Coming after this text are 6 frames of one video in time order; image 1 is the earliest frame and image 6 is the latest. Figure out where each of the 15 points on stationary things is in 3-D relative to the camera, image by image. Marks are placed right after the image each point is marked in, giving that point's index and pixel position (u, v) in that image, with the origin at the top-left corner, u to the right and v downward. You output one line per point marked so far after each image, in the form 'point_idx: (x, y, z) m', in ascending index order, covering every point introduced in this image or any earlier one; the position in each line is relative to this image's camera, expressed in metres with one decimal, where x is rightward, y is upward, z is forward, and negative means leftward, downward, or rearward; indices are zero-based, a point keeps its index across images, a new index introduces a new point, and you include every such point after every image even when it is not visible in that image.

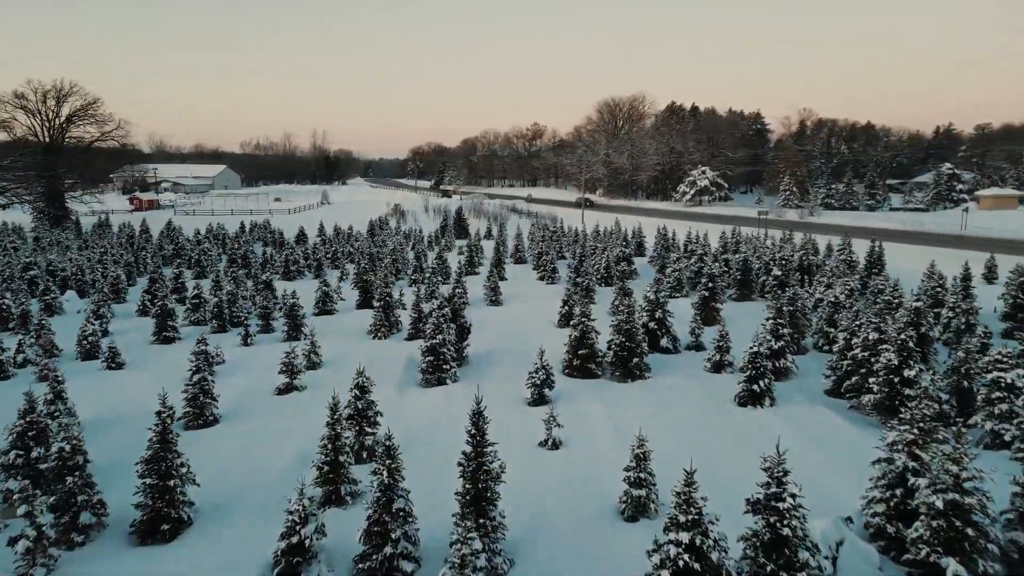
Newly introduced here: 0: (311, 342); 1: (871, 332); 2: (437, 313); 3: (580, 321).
0: (-4.3, -1.1, +19.5) m
1: (+6.3, -0.8, +15.9) m
2: (-1.5, -0.5, +18.5) m
3: (+1.4, -0.7, +18.6) m
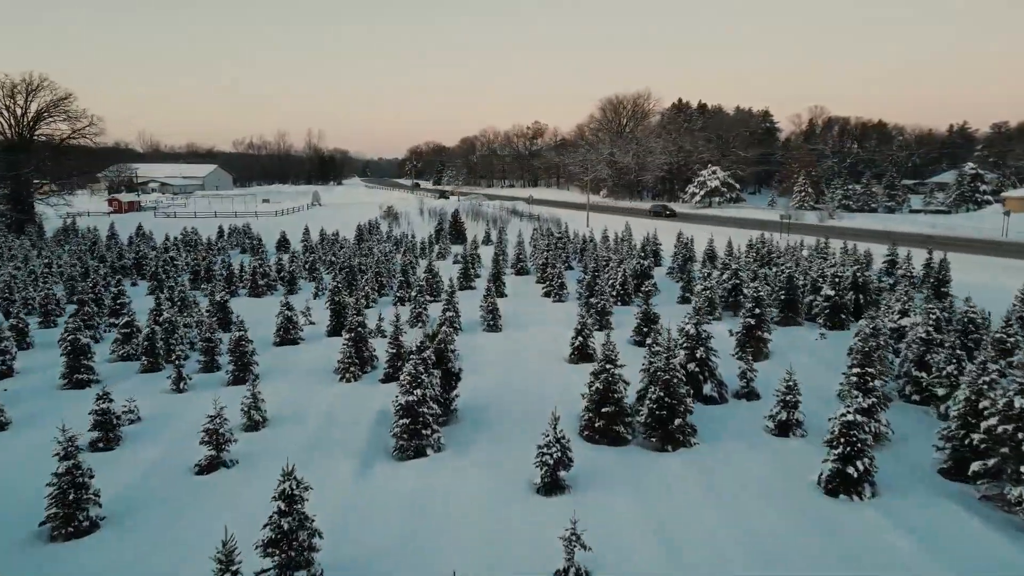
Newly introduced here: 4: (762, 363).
0: (-4.3, -1.7, +15.0) m
1: (+6.3, -1.4, +11.4) m
2: (-1.5, -1.1, +14.0) m
3: (+1.4, -1.2, +14.1) m
4: (+5.4, -1.6, +19.8) m
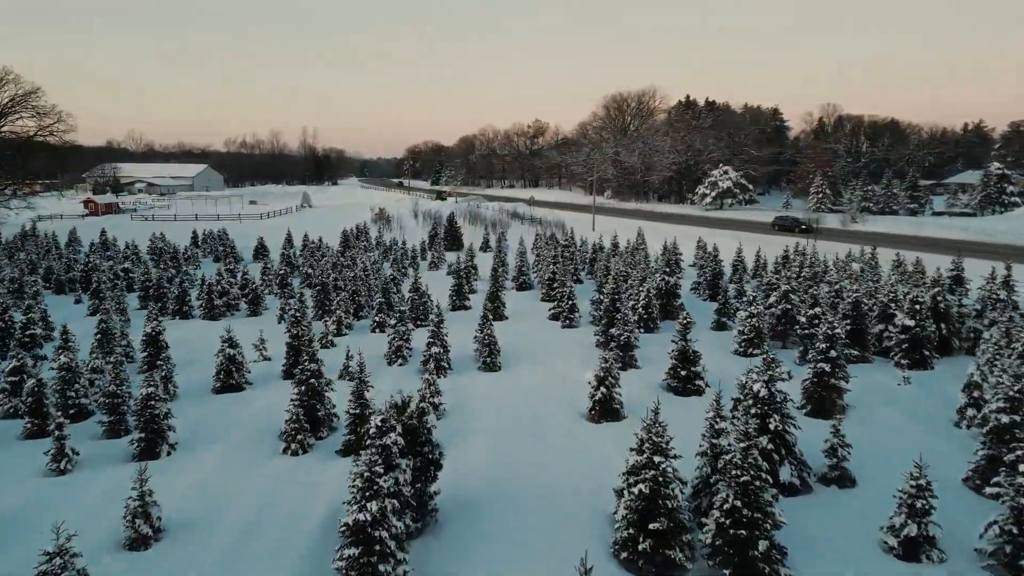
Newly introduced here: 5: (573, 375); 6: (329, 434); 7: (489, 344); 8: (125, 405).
0: (-4.2, -2.3, +10.5) m
1: (+6.3, -2.0, +6.9) m
2: (-1.4, -1.7, +9.5) m
3: (+1.5, -1.8, +9.6) m
4: (+5.4, -2.2, +15.3) m
5: (+1.2, -1.8, +18.3) m
6: (-2.9, -2.3, +14.5) m
7: (-0.5, -1.1, +18.9) m
8: (-6.1, -1.8, +14.3) m
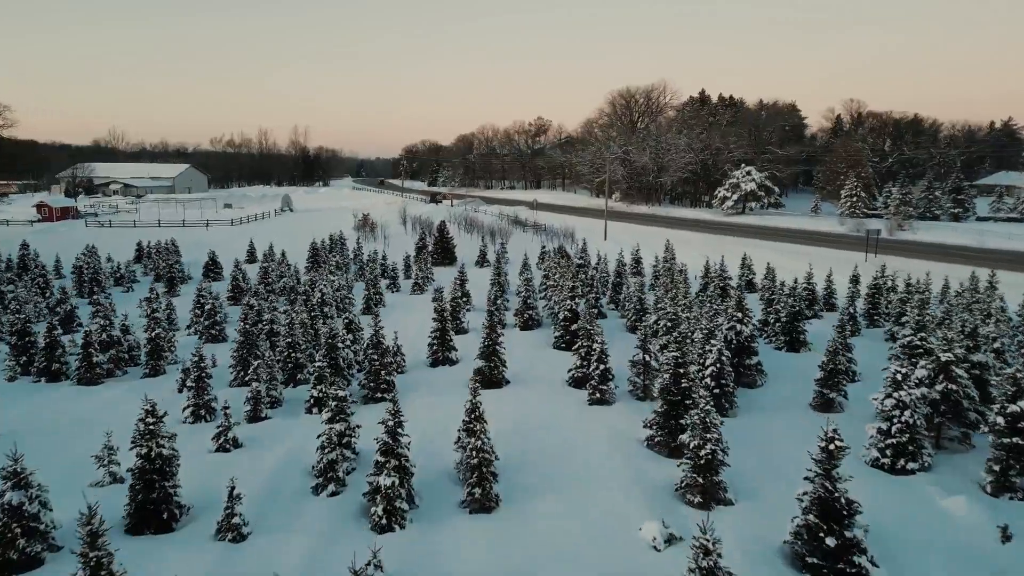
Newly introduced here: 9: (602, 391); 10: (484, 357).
0: (-4.2, -3.3, +3.0) m
1: (+6.4, -2.9, -0.6) m
2: (-1.4, -2.7, +1.9) m
3: (+1.5, -2.8, +2.1) m
4: (+5.5, -3.2, +7.7) m
5: (+1.3, -2.8, +10.8) m
6: (-2.8, -3.3, +6.9) m
7: (-0.4, -2.1, +11.4) m
8: (-6.0, -2.8, +6.8) m
9: (+1.5, -1.8, +16.0) m
10: (-0.5, -1.3, +17.5) m
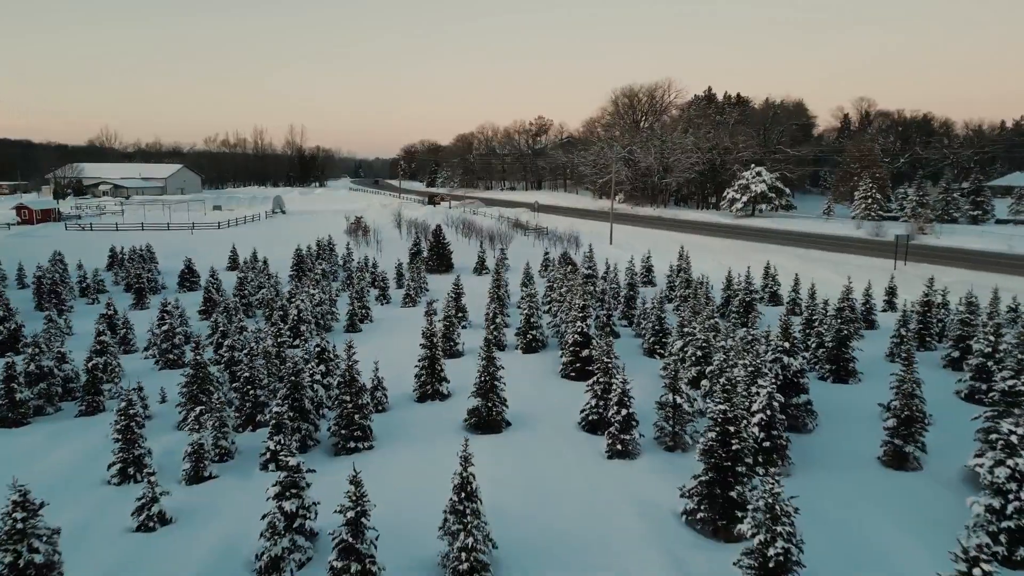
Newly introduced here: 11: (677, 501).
0: (-4.1, -3.7, +0.1) m
1: (+6.4, -3.3, -3.5) m
2: (-1.3, -3.0, -0.9) m
3: (+1.6, -3.2, -0.8) m
4: (+5.5, -3.6, +4.9) m
5: (+1.3, -3.1, +7.9) m
6: (-2.8, -3.7, +4.1) m
7: (-0.4, -2.5, +8.5) m
8: (-6.0, -3.2, +3.9) m
9: (+1.6, -2.2, +13.2) m
10: (-0.5, -1.7, +14.7) m
11: (+2.0, -2.6, +11.8) m
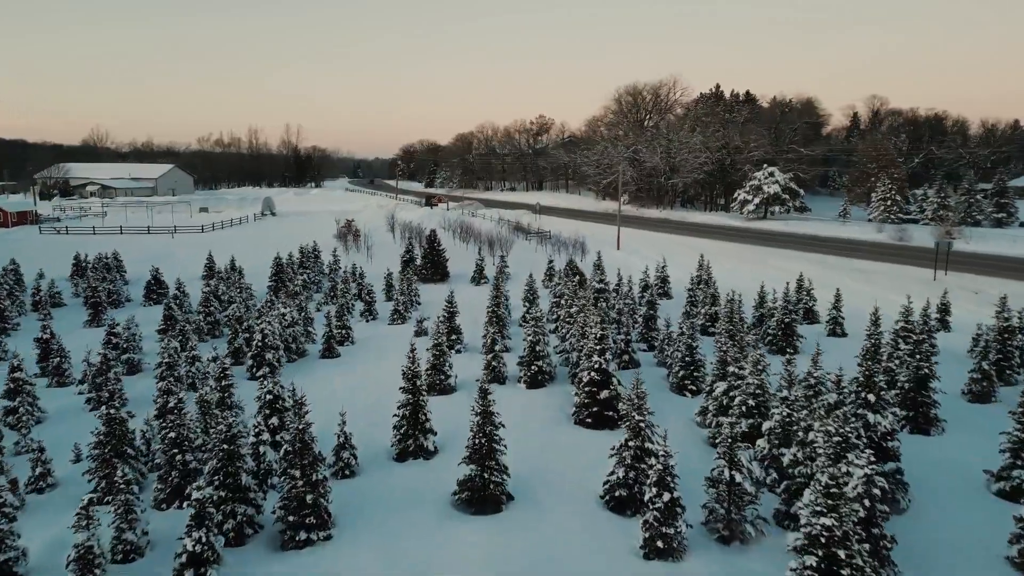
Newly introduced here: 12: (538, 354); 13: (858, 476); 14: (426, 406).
0: (-4.1, -4.1, -3.2) m
1: (+6.4, -3.8, -6.8) m
2: (-1.3, -3.5, -4.2) m
3: (+1.6, -3.6, -4.1) m
4: (+5.6, -4.0, +1.6) m
5: (+1.3, -3.6, +4.6) m
6: (-2.8, -4.1, +0.8) m
7: (-0.3, -3.0, +5.2) m
8: (-5.9, -3.6, +0.6) m
9: (+1.6, -2.6, +9.9) m
10: (-0.5, -2.1, +11.4) m
11: (+2.0, -3.0, +8.5) m
12: (+0.5, -1.3, +18.6) m
13: (+3.4, -2.0, +9.1) m
14: (-1.3, -1.7, +13.4) m
